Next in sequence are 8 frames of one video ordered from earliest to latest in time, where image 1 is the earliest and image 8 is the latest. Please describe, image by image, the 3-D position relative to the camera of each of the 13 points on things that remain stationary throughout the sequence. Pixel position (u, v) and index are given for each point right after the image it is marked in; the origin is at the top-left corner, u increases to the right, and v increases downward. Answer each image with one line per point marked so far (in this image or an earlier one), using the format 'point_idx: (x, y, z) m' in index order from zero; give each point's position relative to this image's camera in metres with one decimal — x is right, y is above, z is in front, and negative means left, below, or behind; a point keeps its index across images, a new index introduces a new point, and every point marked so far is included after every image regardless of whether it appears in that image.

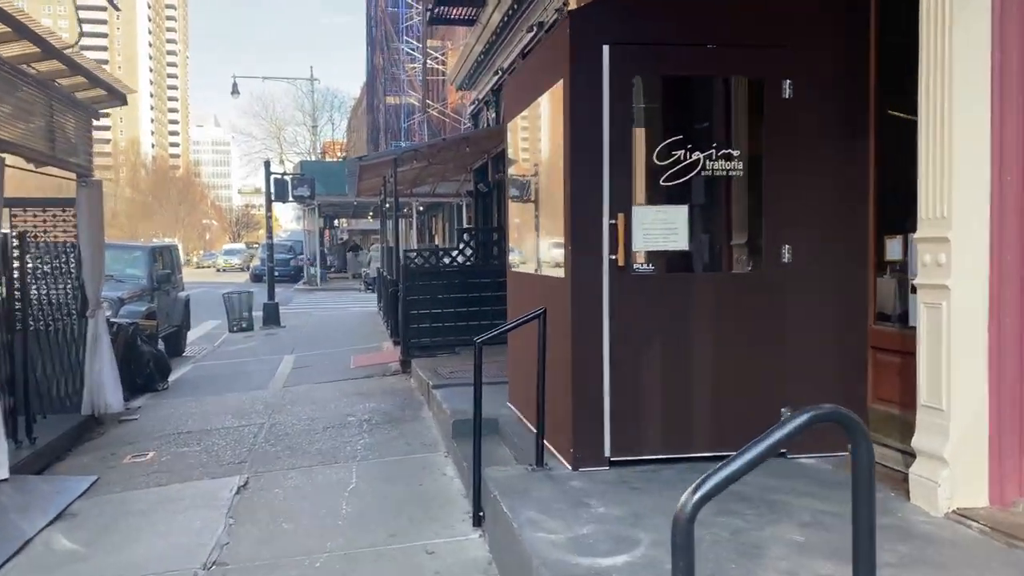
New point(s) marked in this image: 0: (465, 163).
0: (-0.9, +2.4, +16.2) m
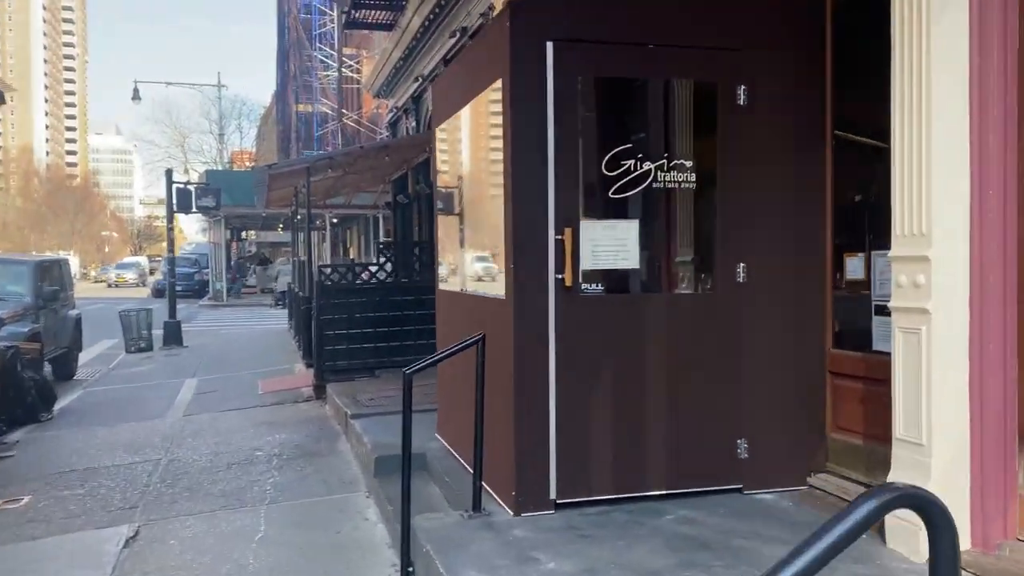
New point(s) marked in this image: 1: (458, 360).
0: (-2.4, +2.1, +15.5) m
1: (-0.3, -0.5, +5.3) m
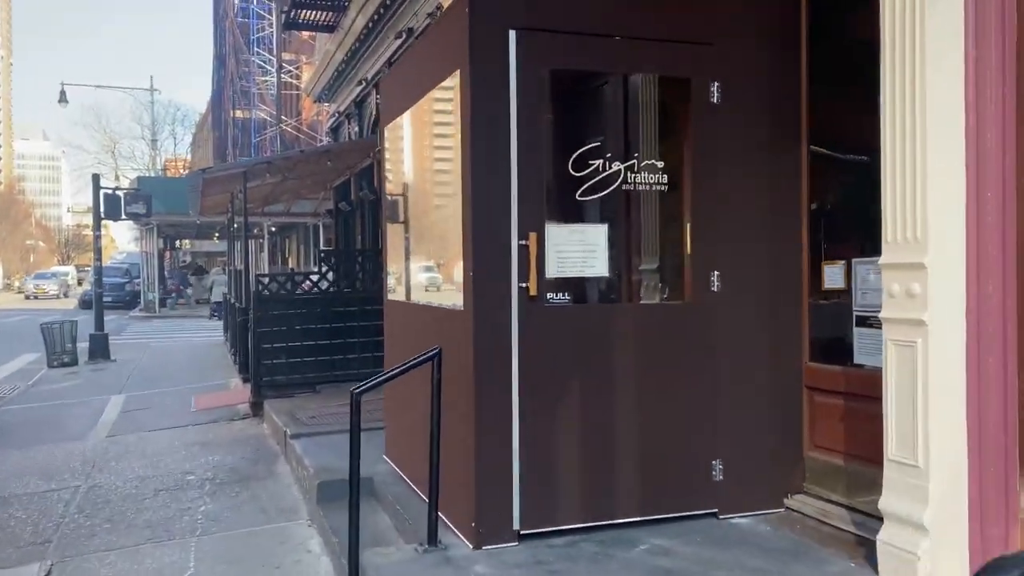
0: (-3.4, +1.9, +15.0) m
1: (-0.6, -0.5, +4.9) m
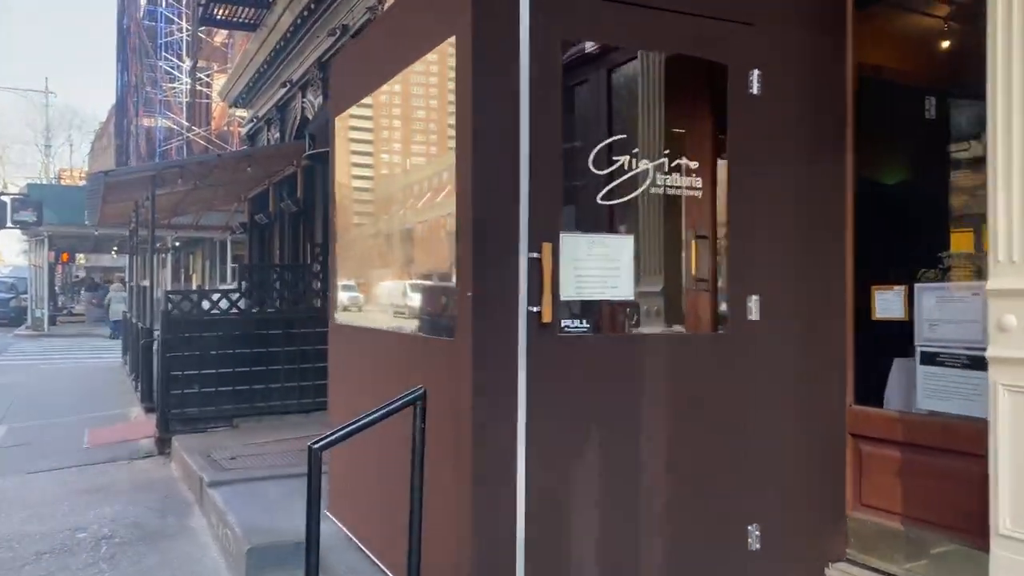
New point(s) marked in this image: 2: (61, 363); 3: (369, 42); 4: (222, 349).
0: (-4.5, +1.6, +13.8) m
1: (-0.7, -0.6, +4.0) m
2: (-9.8, -1.6, +18.4) m
3: (-0.8, +1.3, +4.4) m
4: (-2.8, -0.6, +8.1) m
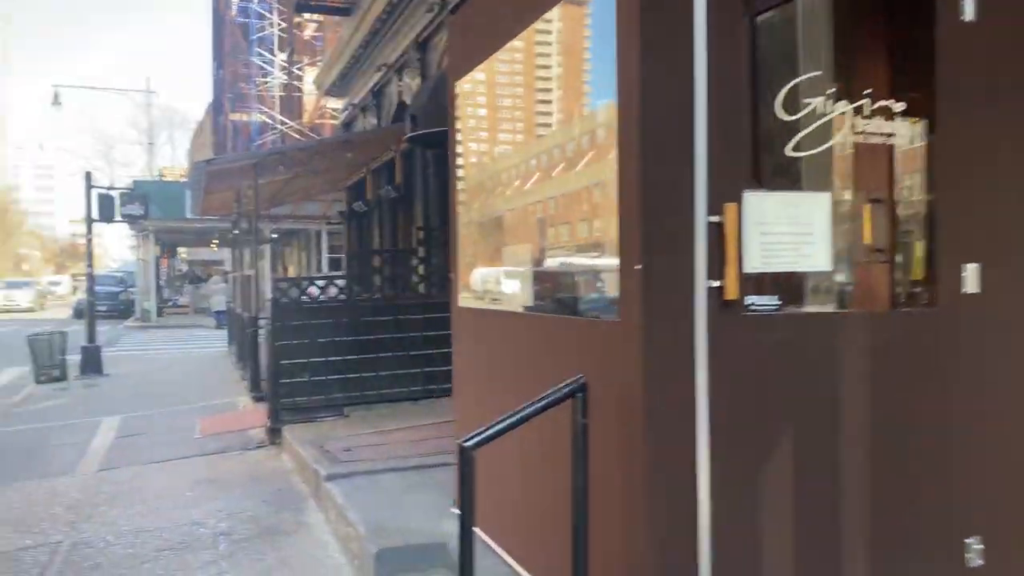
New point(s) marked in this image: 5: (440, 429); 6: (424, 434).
0: (-2.8, +1.8, +13.7) m
1: (0.0, -0.5, +3.6) m
2: (-7.7, -1.4, +18.9) m
3: (-0.1, +1.4, +4.0) m
4: (-1.7, -0.5, +7.9) m
5: (-0.6, -1.1, +6.8) m
6: (-0.7, -1.2, +6.7) m
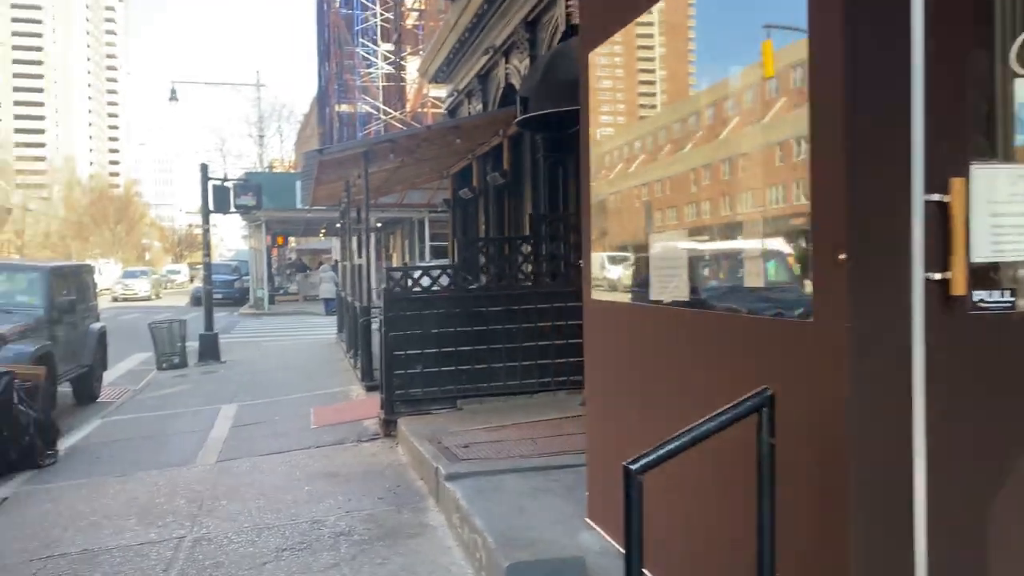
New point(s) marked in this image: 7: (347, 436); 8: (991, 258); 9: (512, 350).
0: (-1.1, +2.0, +13.5) m
1: (+0.6, -0.5, +3.2) m
2: (-5.3, -1.2, +19.3) m
3: (+0.5, +1.4, +3.6) m
4: (-0.6, -0.4, +7.7) m
5: (+0.4, -1.1, +6.5) m
6: (+0.2, -1.1, +6.4) m
7: (-1.5, -1.4, +7.7) m
8: (+1.2, +0.1, +2.2) m
9: (0.0, -0.6, +7.8) m
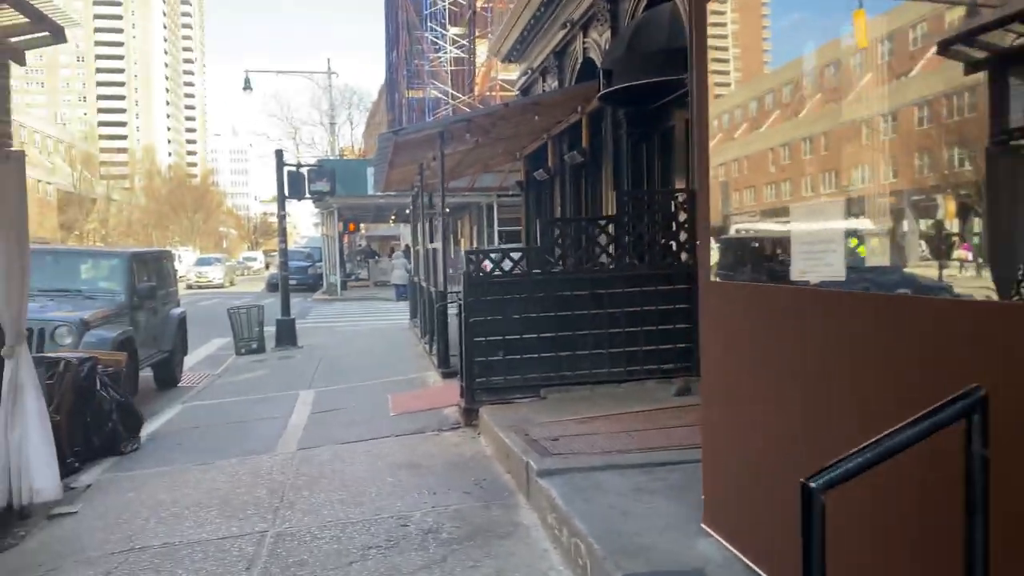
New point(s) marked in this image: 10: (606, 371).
0: (+0.1, +2.3, +13.2) m
1: (+1.0, -0.4, +2.8) m
2: (-3.6, -0.8, +19.3) m
3: (+0.9, +1.5, +3.1) m
4: (+0.1, -0.2, +7.3) m
5: (+1.0, -0.9, +6.0) m
6: (+0.9, -1.0, +6.0) m
7: (-0.7, -1.2, +7.5) m
8: (+1.5, +0.1, +1.7) m
9: (+0.8, -0.4, +7.4) m
10: (+0.8, -0.7, +7.5) m
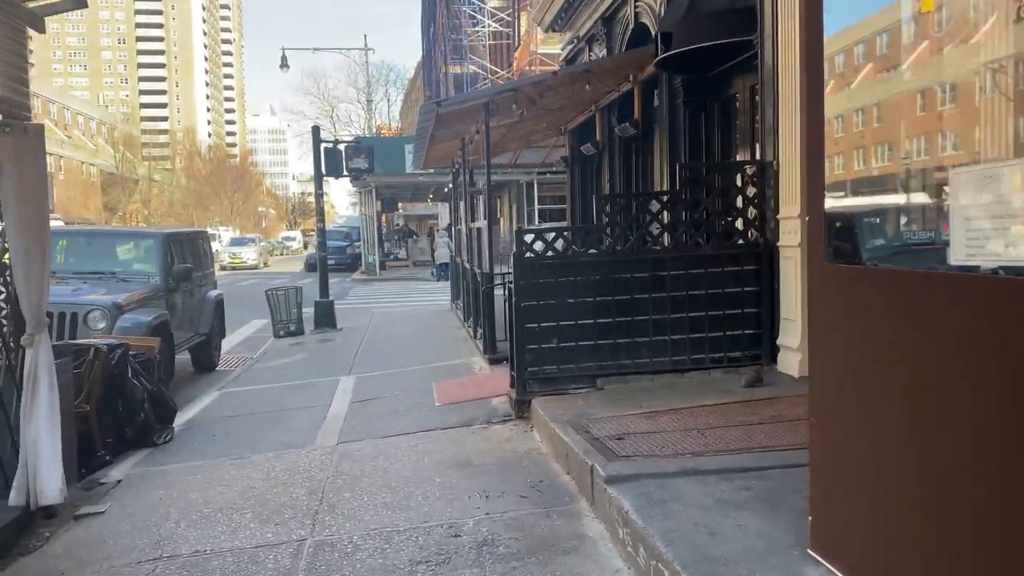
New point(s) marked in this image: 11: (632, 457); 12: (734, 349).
0: (+0.8, +2.6, +12.5) m
1: (+1.2, -0.4, +2.2) m
2: (-2.6, -0.4, +18.9) m
3: (+1.2, +1.6, +2.5) m
4: (+0.6, -0.1, +6.8) m
5: (+1.4, -0.8, +5.5) m
6: (+1.3, -0.8, +5.4) m
7: (-0.3, -1.1, +7.0) m
8: (+1.7, +0.1, +1.1) m
9: (+1.2, -0.3, +6.8) m
10: (+1.3, -0.6, +6.9) m
11: (+0.7, -0.9, +4.6) m
12: (+1.8, -0.5, +6.9) m
